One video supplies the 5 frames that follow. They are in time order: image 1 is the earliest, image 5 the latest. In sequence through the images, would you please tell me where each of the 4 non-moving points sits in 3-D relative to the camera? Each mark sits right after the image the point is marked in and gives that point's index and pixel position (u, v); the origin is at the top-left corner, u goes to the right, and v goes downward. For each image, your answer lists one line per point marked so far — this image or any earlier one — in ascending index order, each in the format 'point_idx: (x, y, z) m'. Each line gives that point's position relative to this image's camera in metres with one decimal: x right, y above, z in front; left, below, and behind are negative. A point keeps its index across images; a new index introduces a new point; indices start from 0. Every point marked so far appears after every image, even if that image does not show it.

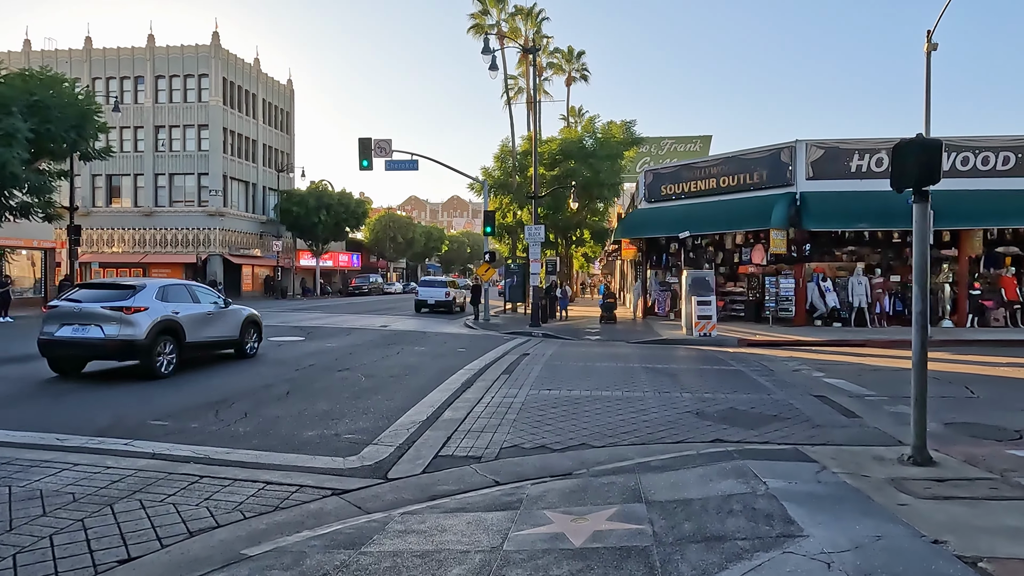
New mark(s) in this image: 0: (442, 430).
0: (-0.8, -1.7, +7.9) m
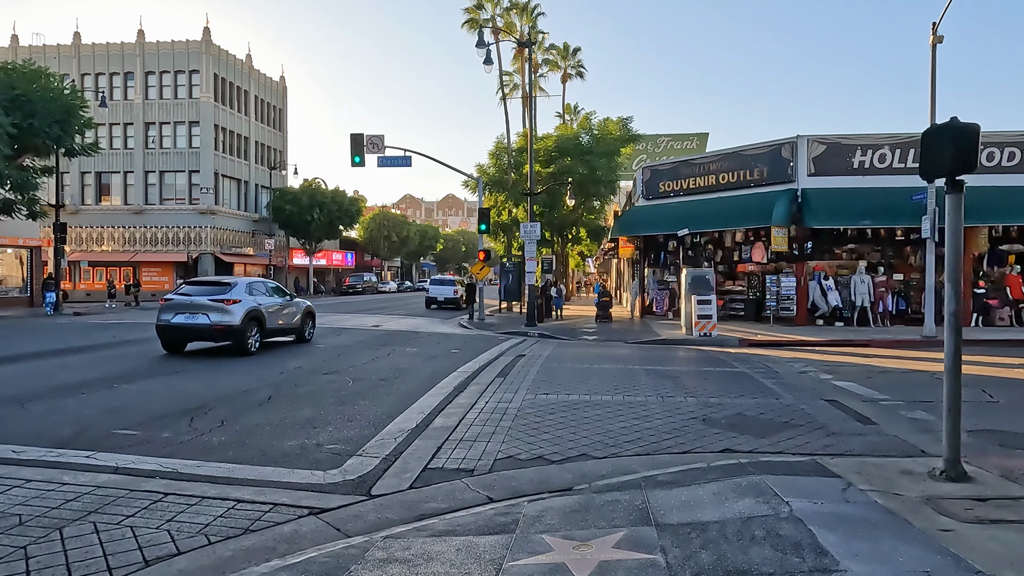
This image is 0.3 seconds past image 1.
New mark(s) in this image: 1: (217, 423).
0: (-0.9, -1.7, +7.4) m
1: (-3.5, -1.6, +7.9) m
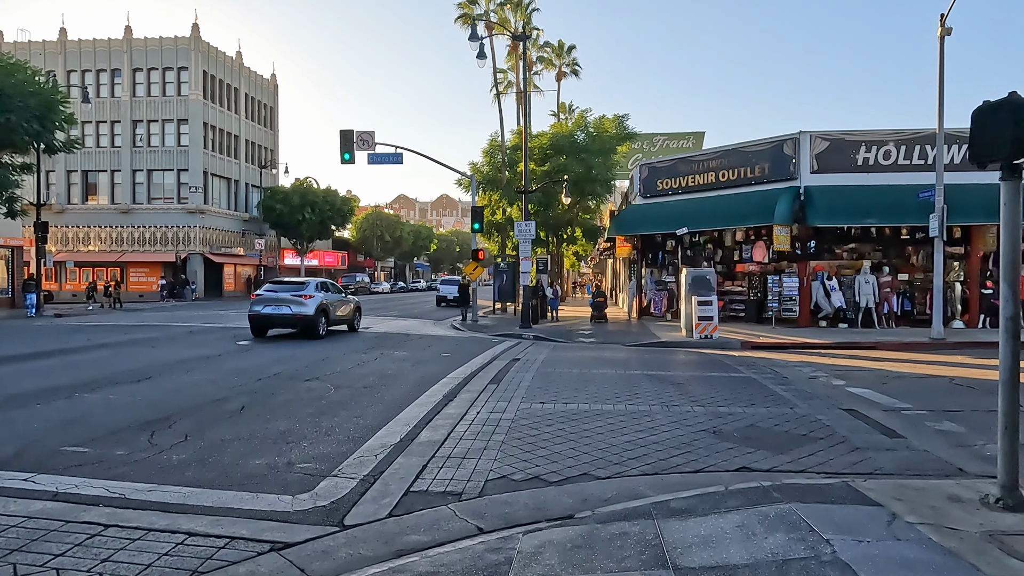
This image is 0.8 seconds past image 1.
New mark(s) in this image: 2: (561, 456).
0: (-1.0, -1.7, +6.7) m
1: (-3.6, -1.6, +7.1) m
2: (+0.5, -1.7, +6.7) m
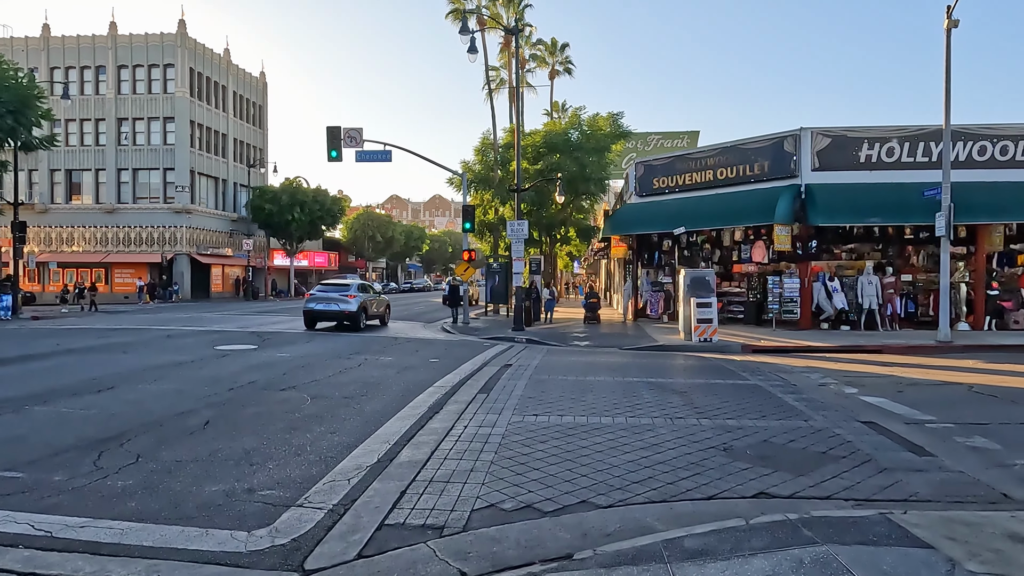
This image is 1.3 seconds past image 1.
0: (-1.1, -1.7, +6.0) m
1: (-3.7, -1.6, +6.4) m
2: (+0.4, -1.7, +6.0) m
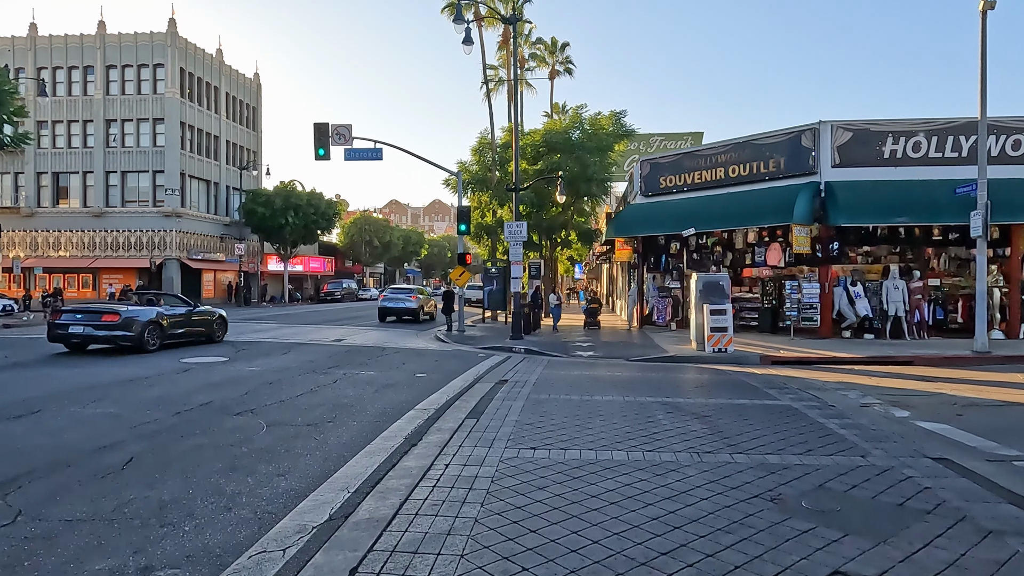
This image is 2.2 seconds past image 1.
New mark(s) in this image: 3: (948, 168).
0: (-1.1, -1.8, +4.5) m
1: (-3.8, -1.7, +4.9) m
2: (+0.3, -1.8, +4.6) m
3: (+12.0, +3.3, +18.2) m
